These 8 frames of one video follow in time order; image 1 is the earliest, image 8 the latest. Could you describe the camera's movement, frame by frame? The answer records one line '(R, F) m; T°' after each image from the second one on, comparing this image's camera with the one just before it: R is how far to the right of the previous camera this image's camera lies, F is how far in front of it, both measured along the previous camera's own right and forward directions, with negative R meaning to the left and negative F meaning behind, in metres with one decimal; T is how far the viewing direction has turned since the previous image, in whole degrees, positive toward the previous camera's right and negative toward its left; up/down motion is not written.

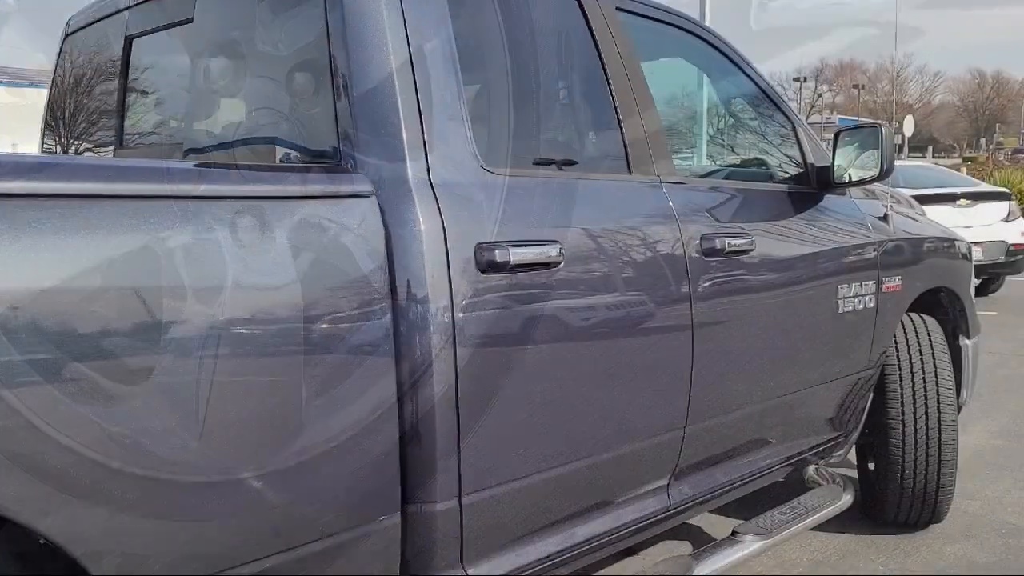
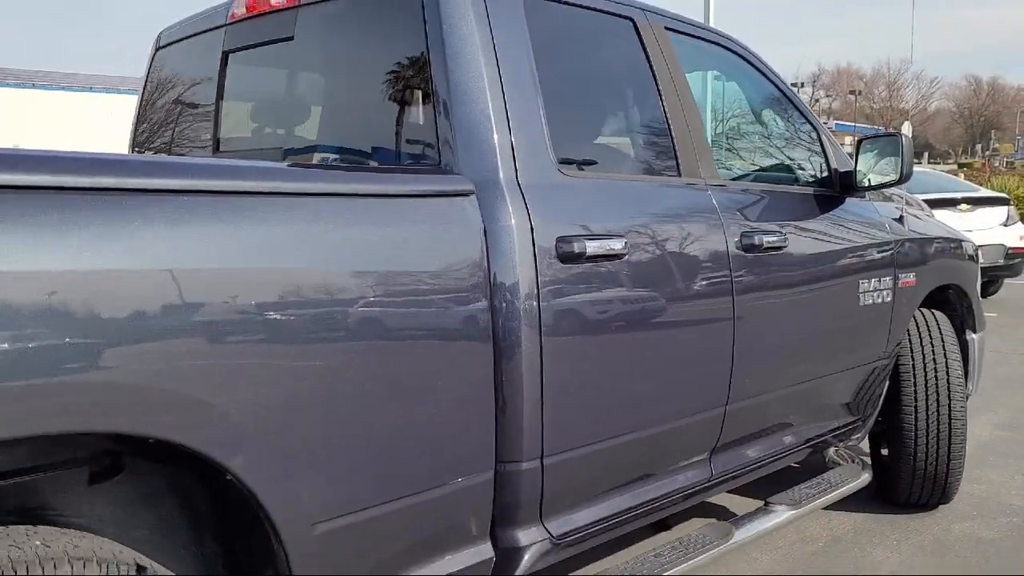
(-0.2, -0.3) m; 0°
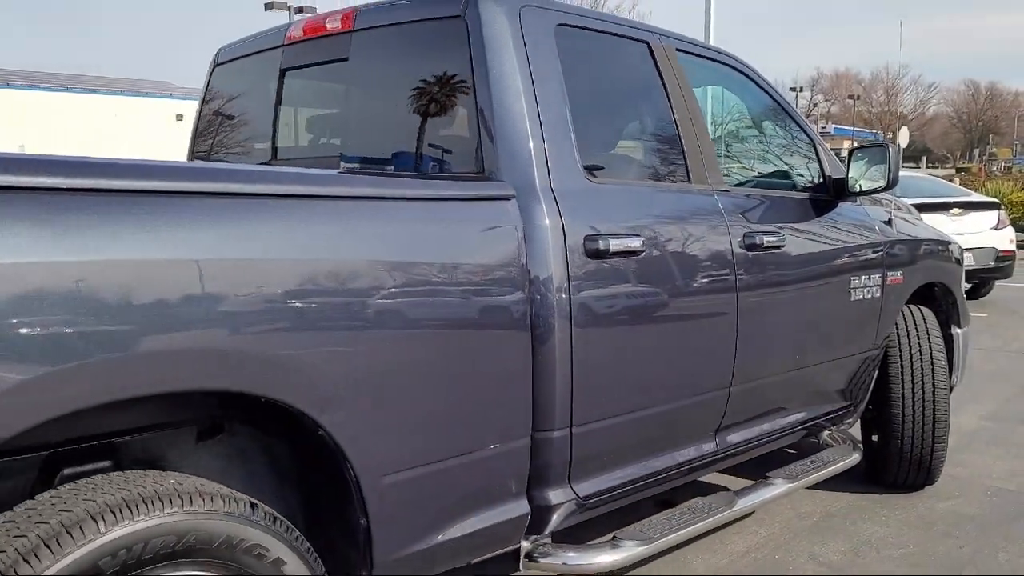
(-0.1, -0.3) m; 0°
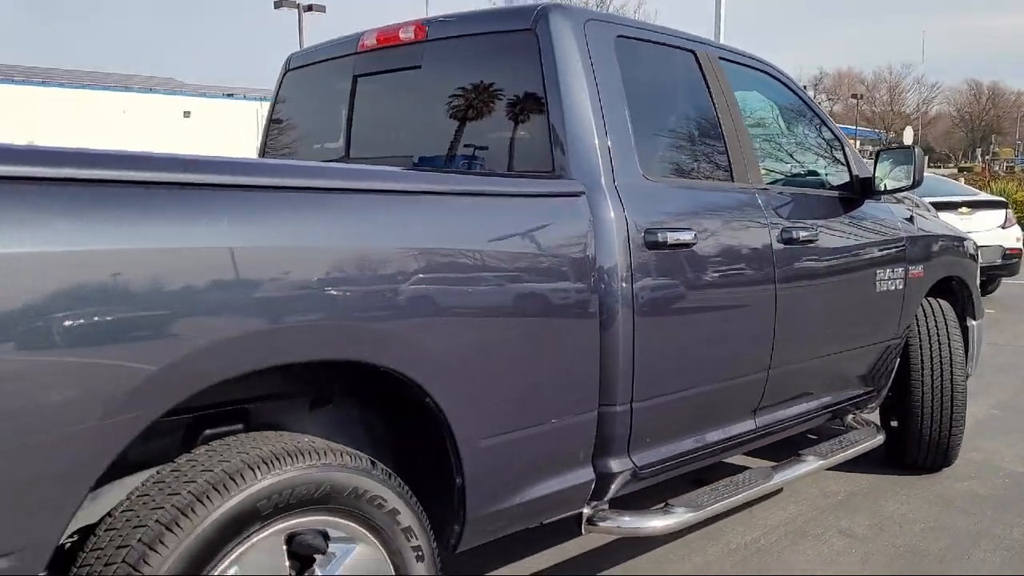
(-0.2, -0.2) m; 0°
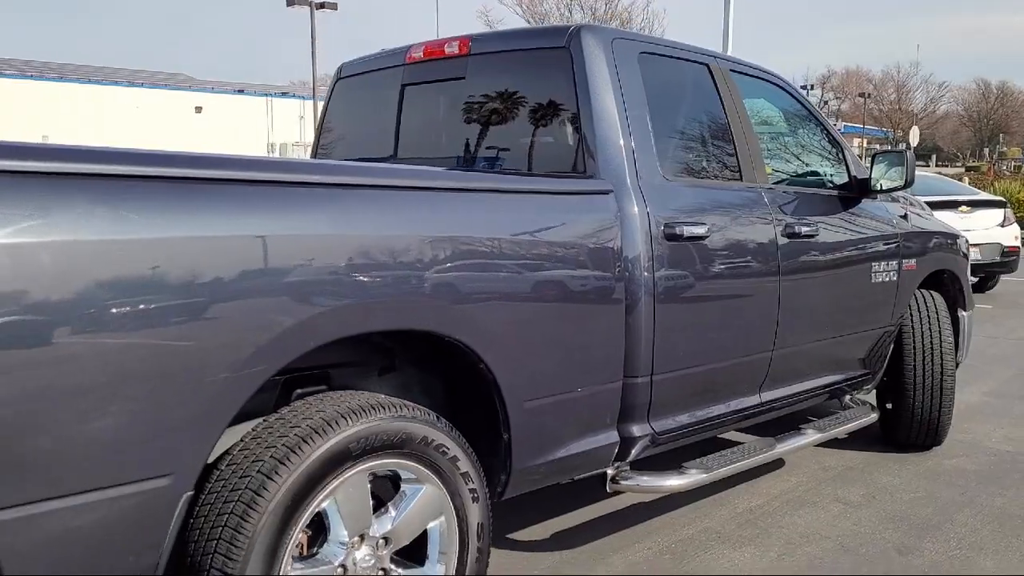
(-0.1, -0.4) m; 0°
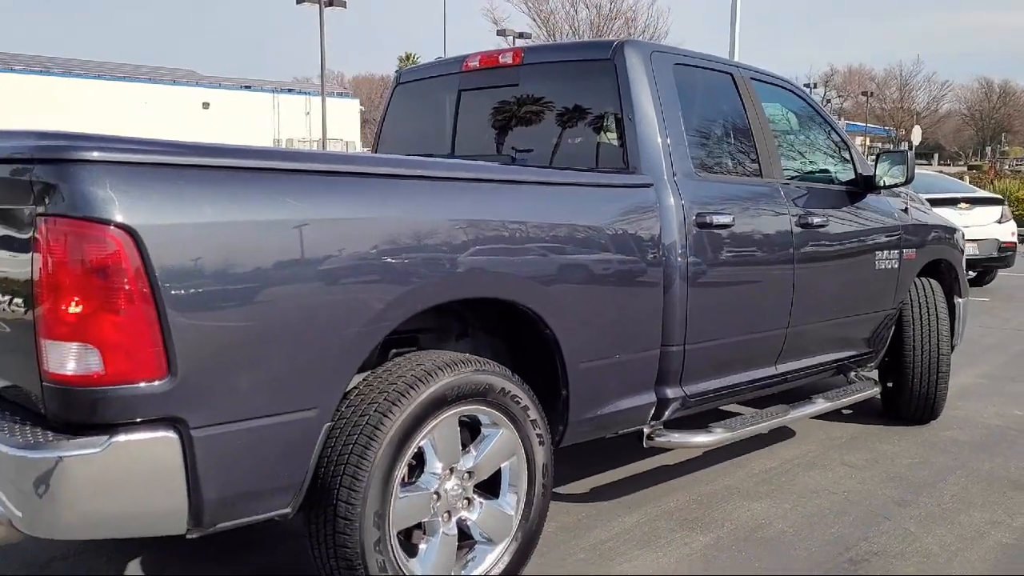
(-0.2, -0.5) m; 0°
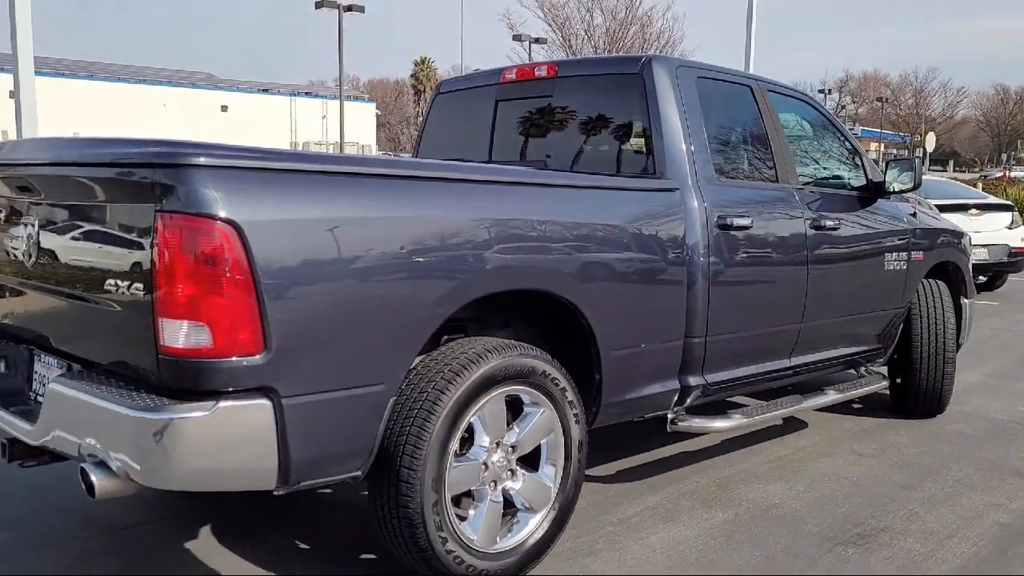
(-0.1, -0.3) m; -1°
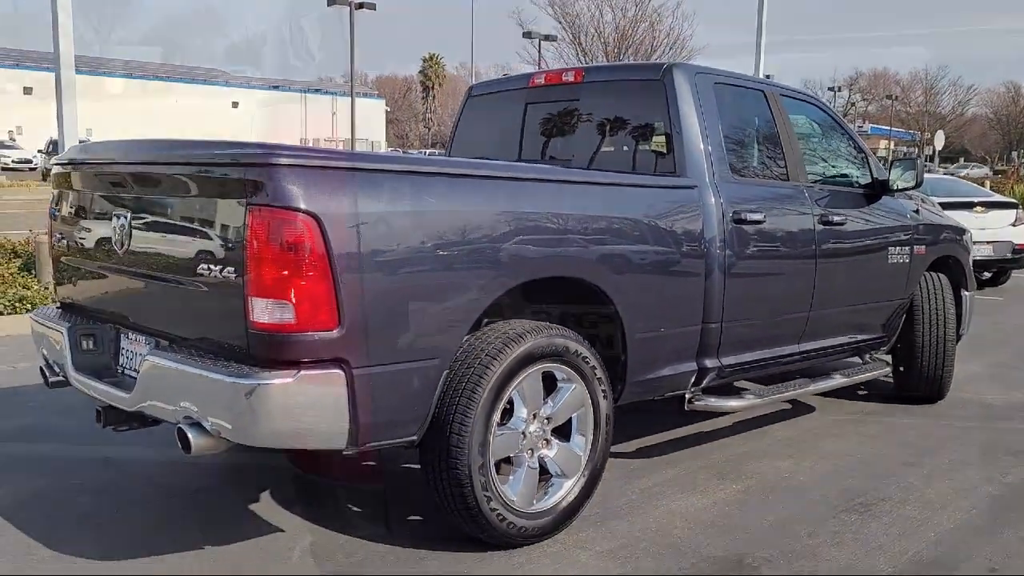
(-0.1, -0.3) m; 0°
